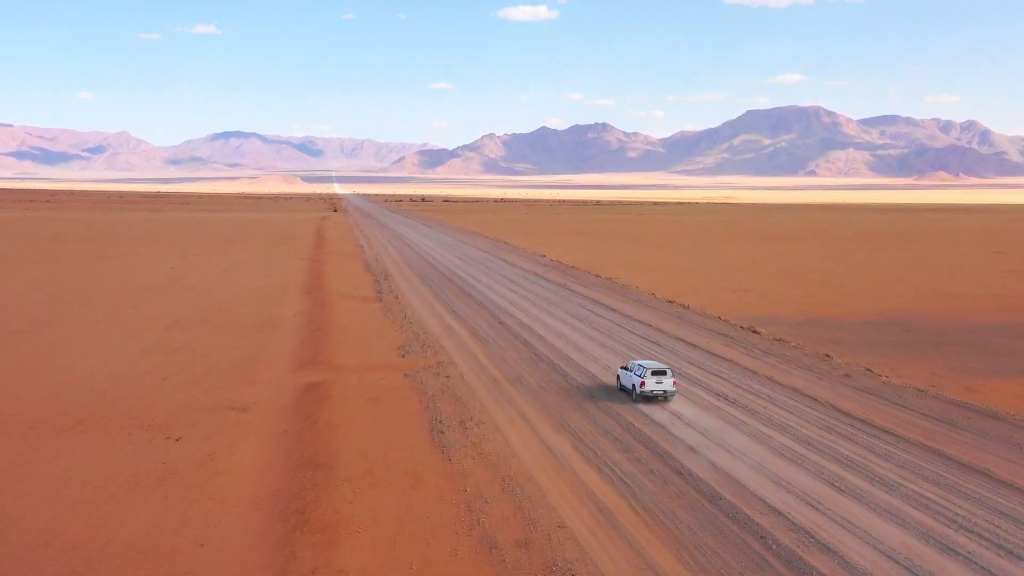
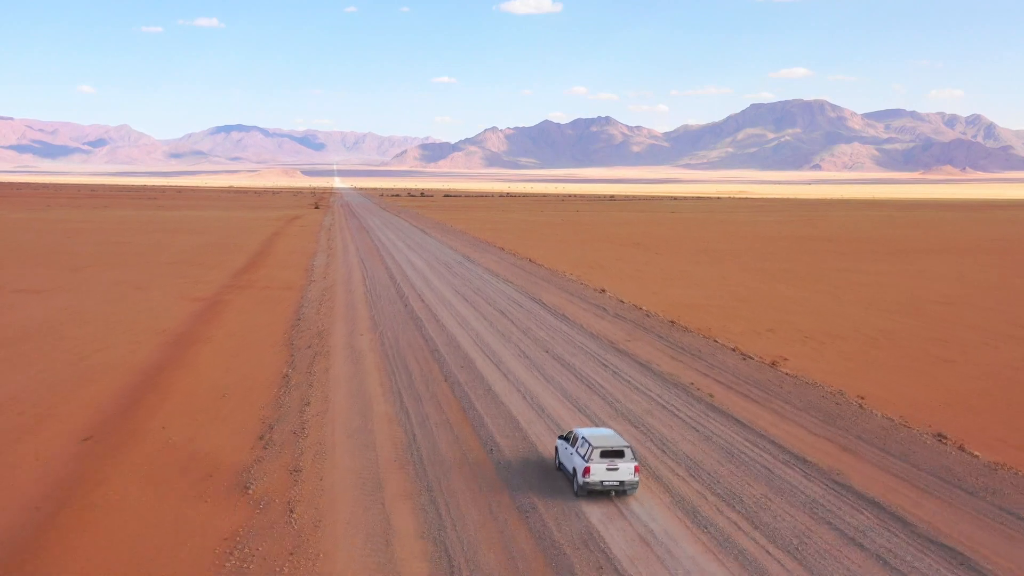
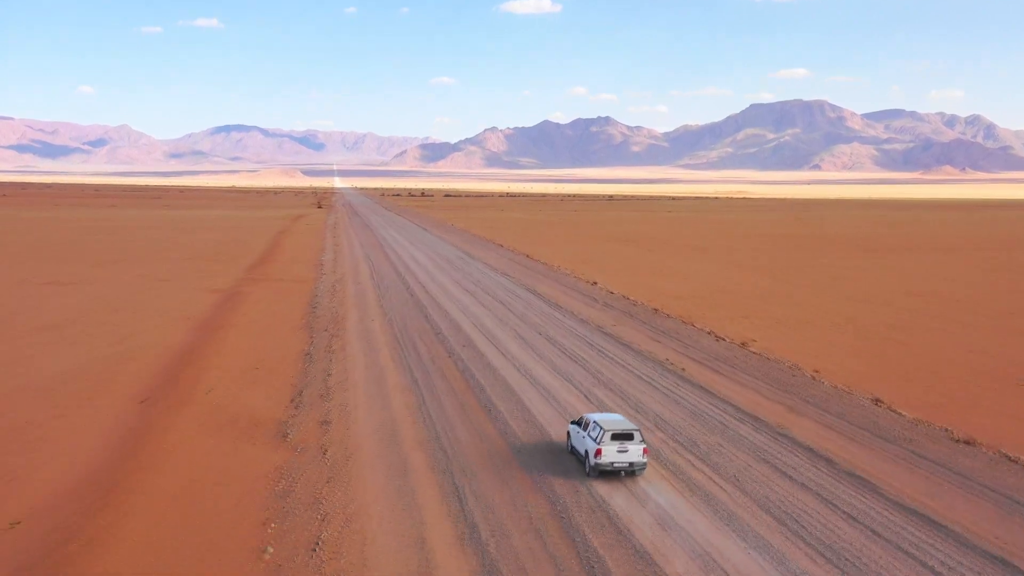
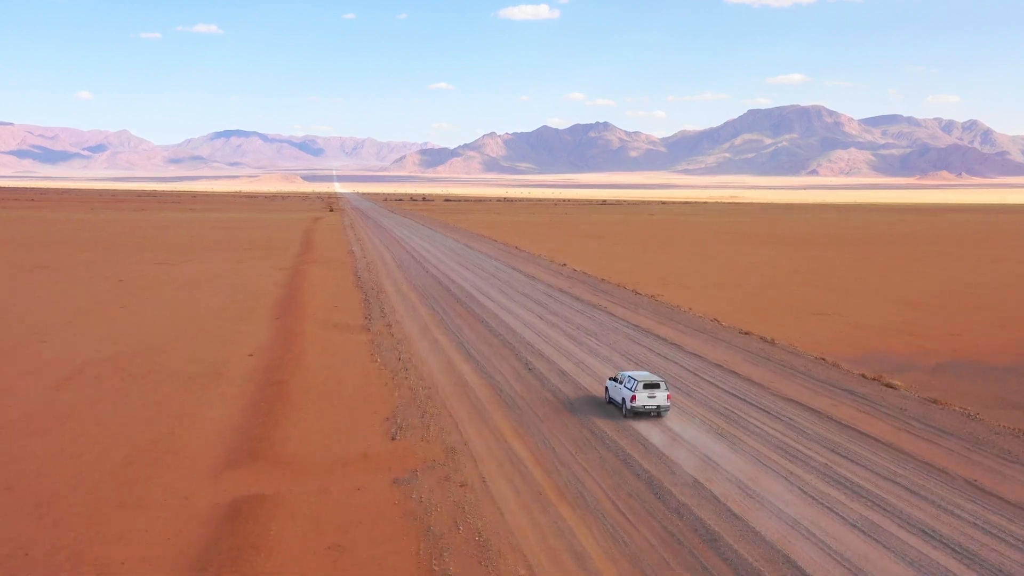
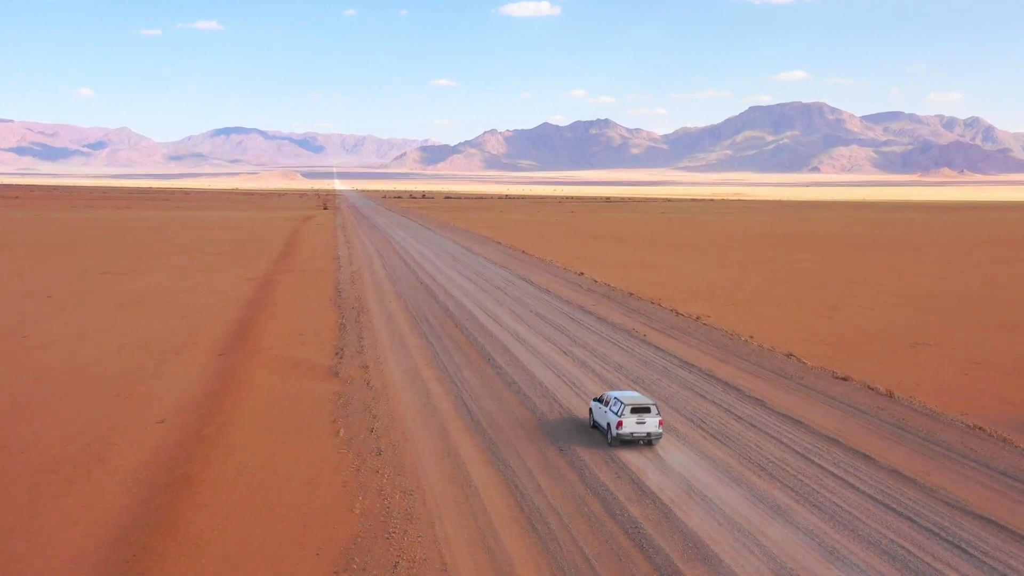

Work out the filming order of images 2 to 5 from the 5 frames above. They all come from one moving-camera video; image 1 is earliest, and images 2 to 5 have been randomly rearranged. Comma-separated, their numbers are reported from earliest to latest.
4, 5, 3, 2
